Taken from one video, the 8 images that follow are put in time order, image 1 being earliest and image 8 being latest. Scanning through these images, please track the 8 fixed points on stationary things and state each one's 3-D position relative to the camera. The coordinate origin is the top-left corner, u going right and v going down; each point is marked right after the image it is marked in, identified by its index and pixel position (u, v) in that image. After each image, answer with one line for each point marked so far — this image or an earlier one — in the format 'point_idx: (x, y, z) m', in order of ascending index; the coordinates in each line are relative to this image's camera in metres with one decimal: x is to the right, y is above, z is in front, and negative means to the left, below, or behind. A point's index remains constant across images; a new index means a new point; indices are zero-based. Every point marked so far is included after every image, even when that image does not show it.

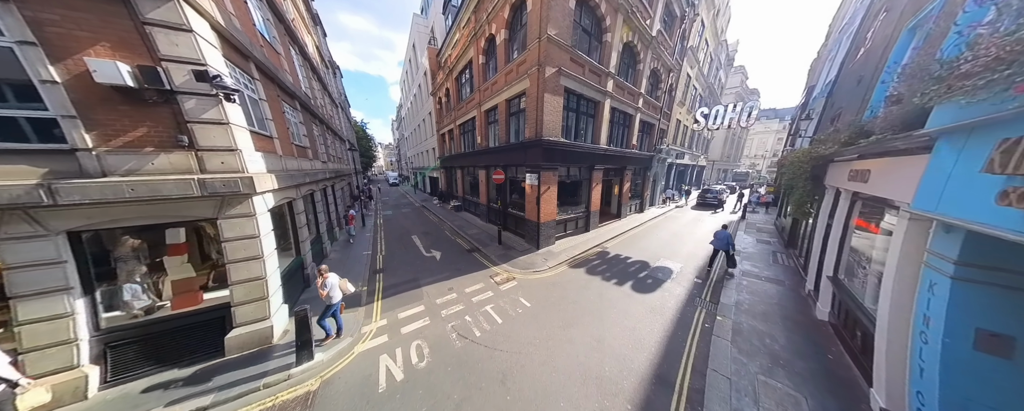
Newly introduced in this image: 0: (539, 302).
0: (+0.5, -2.4, +5.1) m
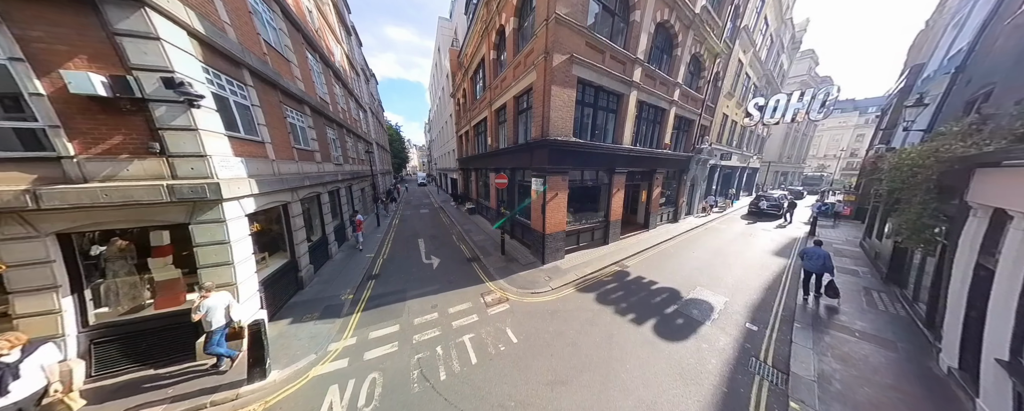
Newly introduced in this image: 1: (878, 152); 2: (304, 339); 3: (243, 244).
0: (+0.2, -2.7, +4.2) m
1: (+18.0, +2.6, +9.9) m
2: (-5.6, -3.2, +5.3) m
3: (-7.3, -0.9, +5.3) m
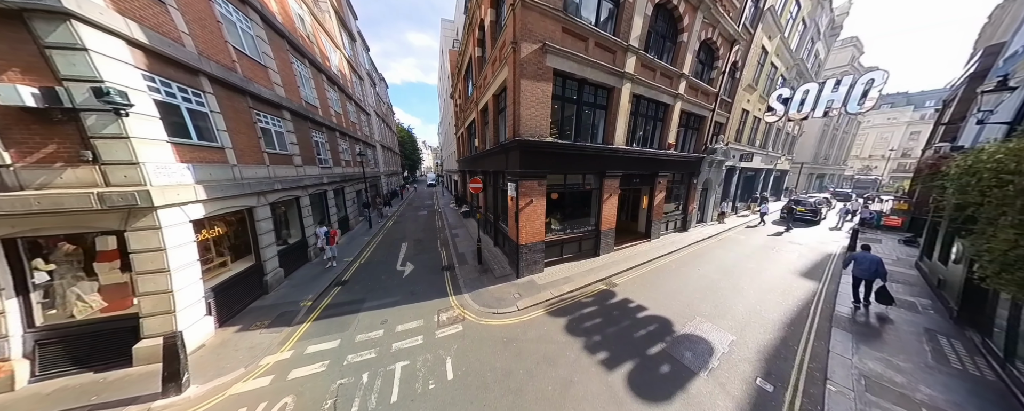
0: (-0.8, -2.9, +3.5) m
1: (+17.3, +2.2, +8.2) m
2: (-6.6, -3.4, +4.9) m
3: (-8.2, -1.1, +5.0) m
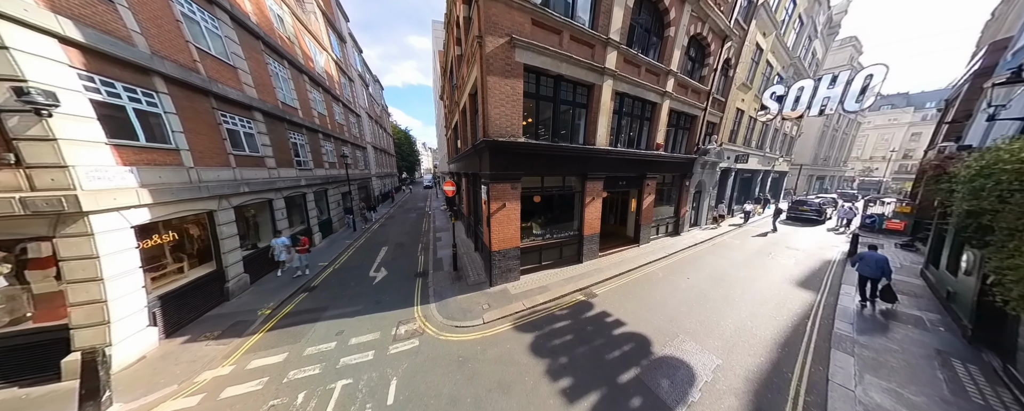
0: (-1.6, -3.0, +3.0) m
1: (+16.5, +2.0, +7.7) m
2: (-7.4, -3.5, +4.5) m
3: (-9.0, -1.2, +4.6) m
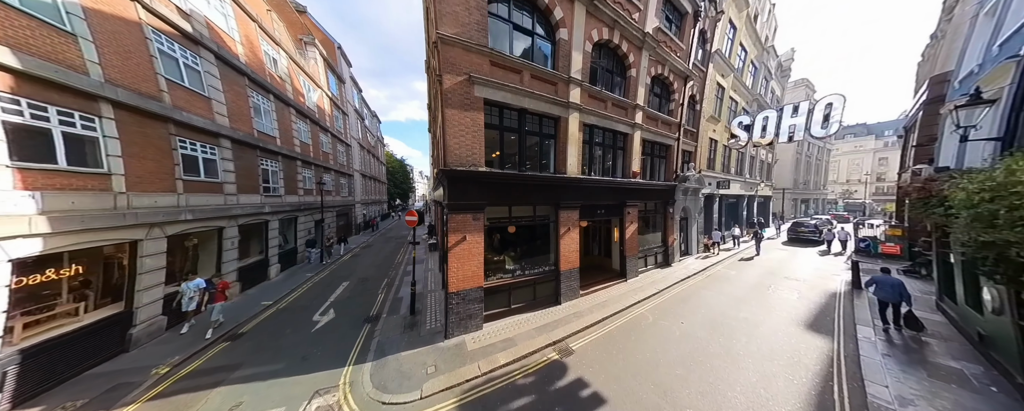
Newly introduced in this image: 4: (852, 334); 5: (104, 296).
0: (-2.4, -3.5, +1.9) m
1: (+15.5, +1.1, +7.6) m
2: (-8.2, -4.3, +3.1) m
3: (-9.9, -2.0, +3.5) m
4: (+8.6, -3.2, +5.1) m
5: (-11.4, -2.7, +5.3) m
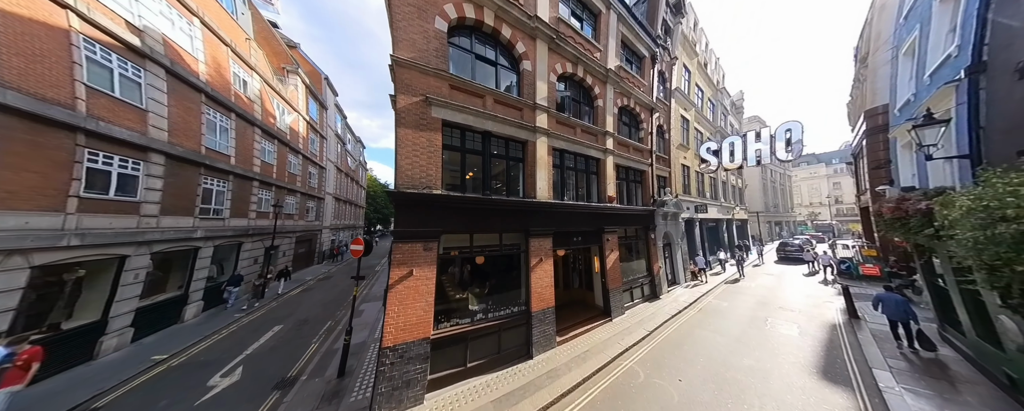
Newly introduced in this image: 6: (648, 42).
0: (-3.2, -3.7, +0.4) m
1: (+14.3, +0.3, +7.8) m
2: (-9.0, -4.6, +1.2) m
3: (-10.7, -2.5, +1.8) m
4: (+7.7, -3.7, +4.3) m
5: (-12.3, -3.3, +3.4) m
6: (+7.0, +8.6, +10.8) m
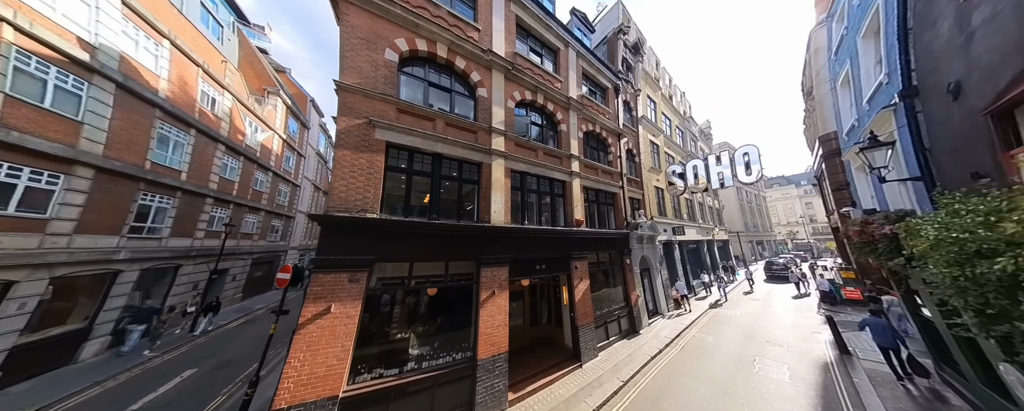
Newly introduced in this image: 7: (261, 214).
0: (-4.2, -3.8, -0.7) m
1: (+12.9, -0.5, +7.7) m
2: (-10.1, -4.8, -0.3) m
3: (-11.8, -2.7, +0.4) m
4: (+6.5, -4.2, +3.6) m
5: (-13.5, -3.8, +1.9) m
6: (+5.5, +7.4, +11.4) m
7: (-24.1, -1.7, +19.3) m
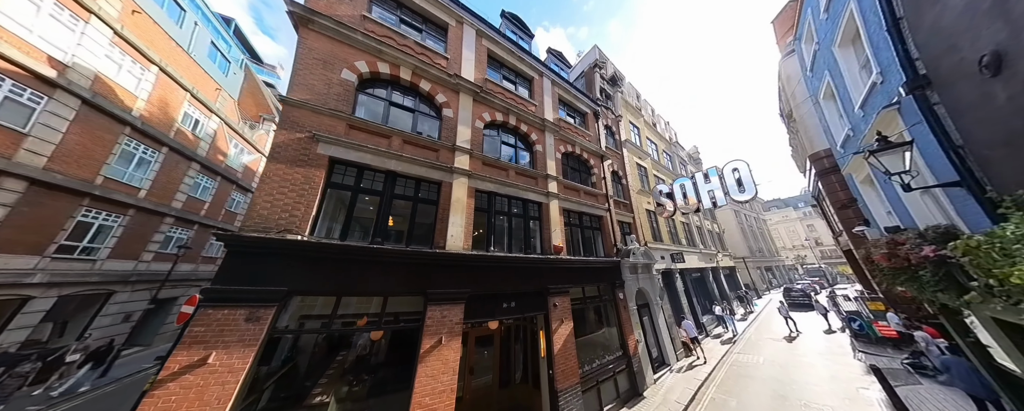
0: (-5.1, -3.3, -2.2) m
1: (+12.0, -1.3, +6.8) m
2: (-11.0, -4.5, -1.9) m
3: (-12.8, -2.5, -0.9) m
4: (+5.6, -4.3, +2.1) m
5: (-14.4, -3.8, +0.4) m
6: (+4.4, +5.9, +11.5) m
7: (-25.1, -4.3, +17.8) m
